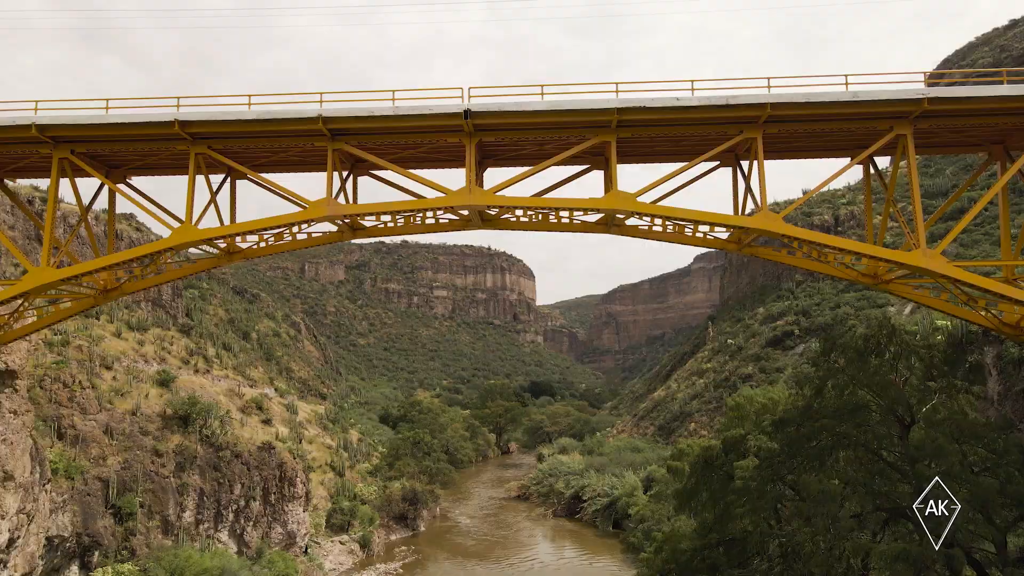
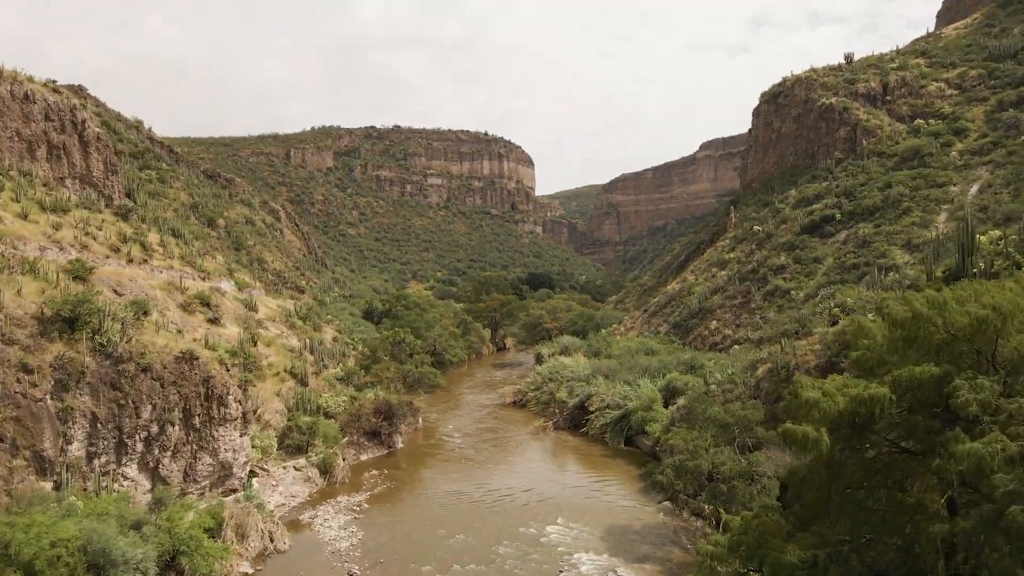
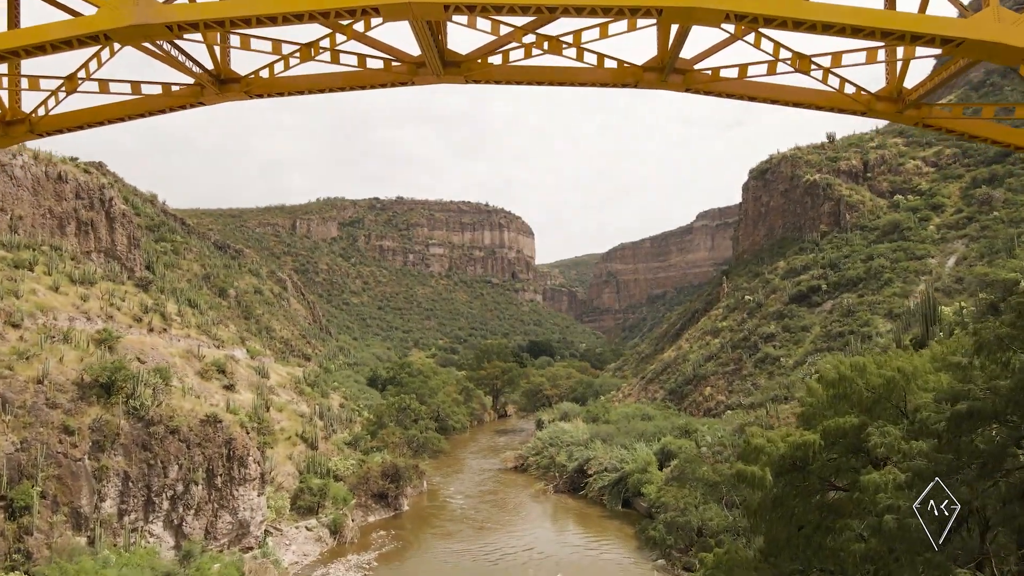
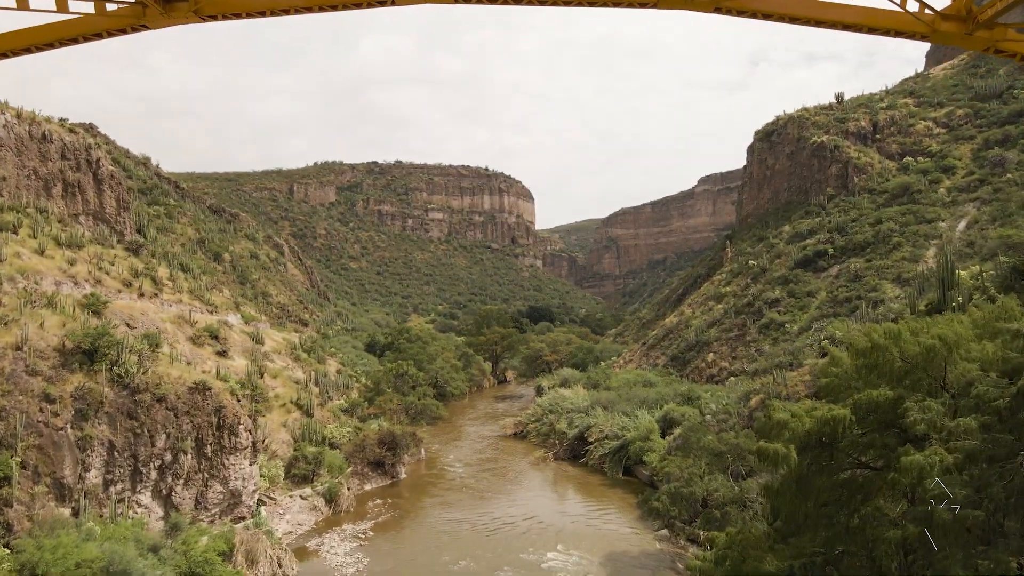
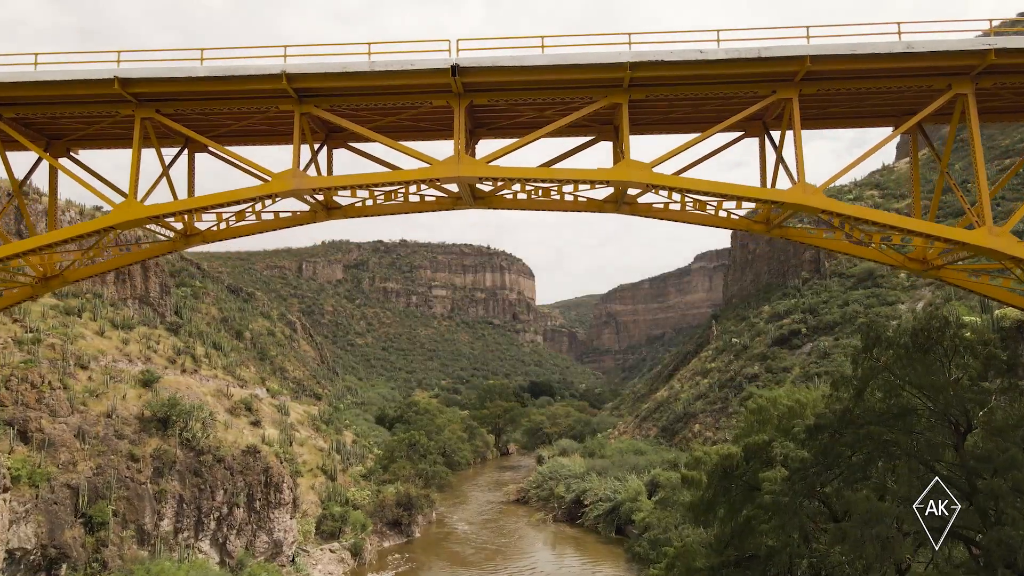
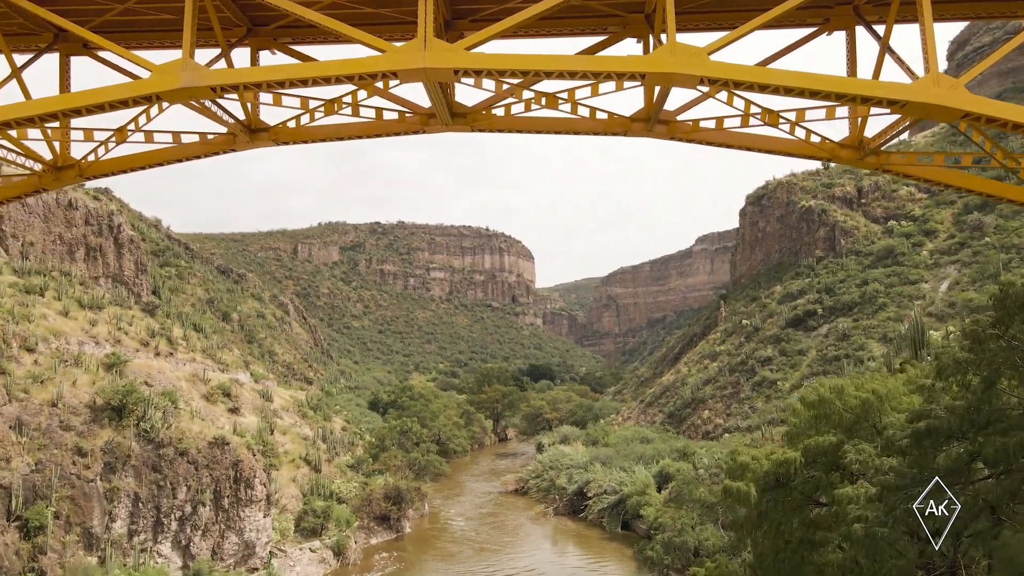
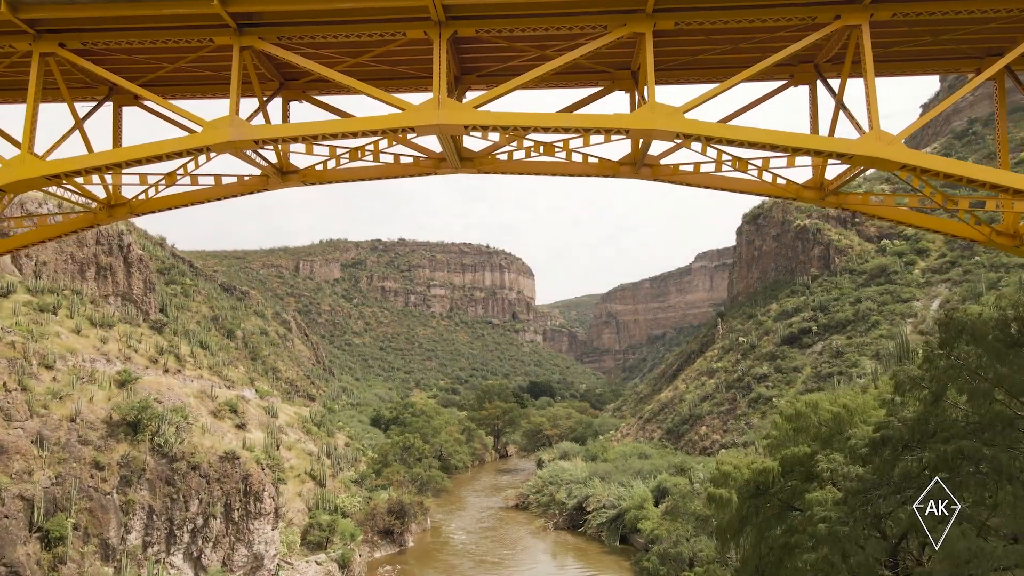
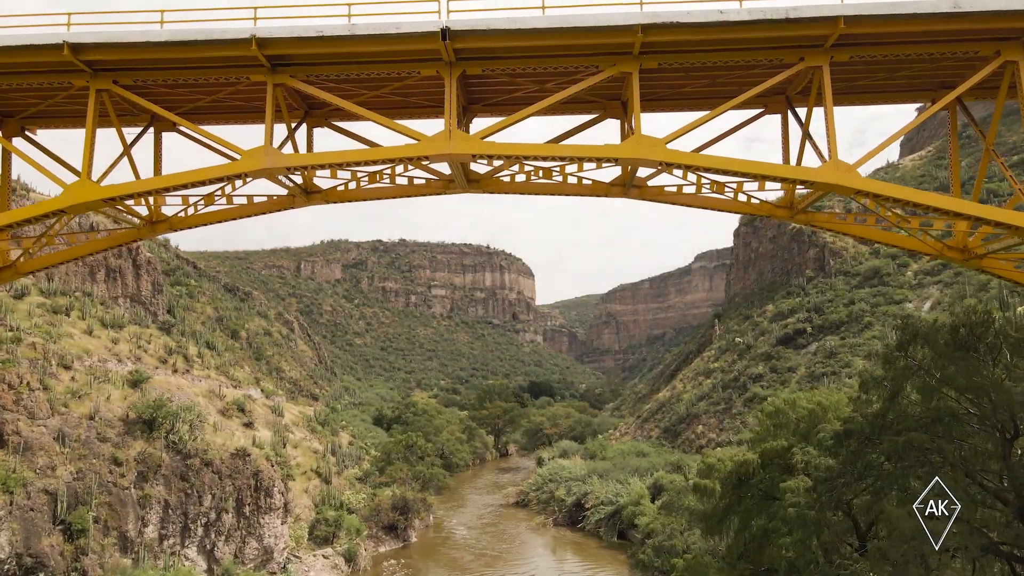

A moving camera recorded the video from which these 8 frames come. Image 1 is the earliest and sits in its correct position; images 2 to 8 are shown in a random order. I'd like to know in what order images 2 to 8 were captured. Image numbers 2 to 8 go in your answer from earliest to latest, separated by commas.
5, 8, 7, 6, 3, 4, 2
